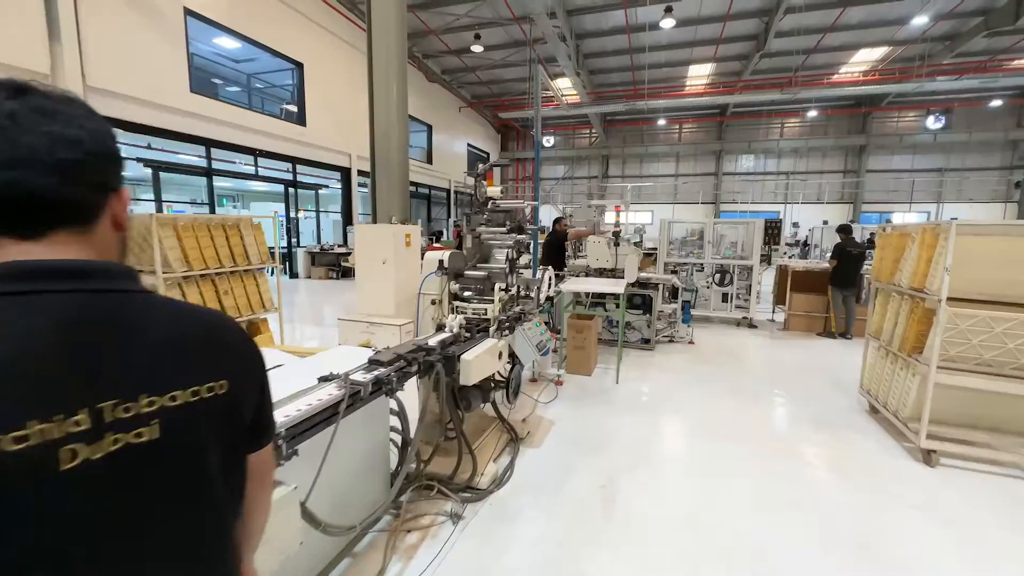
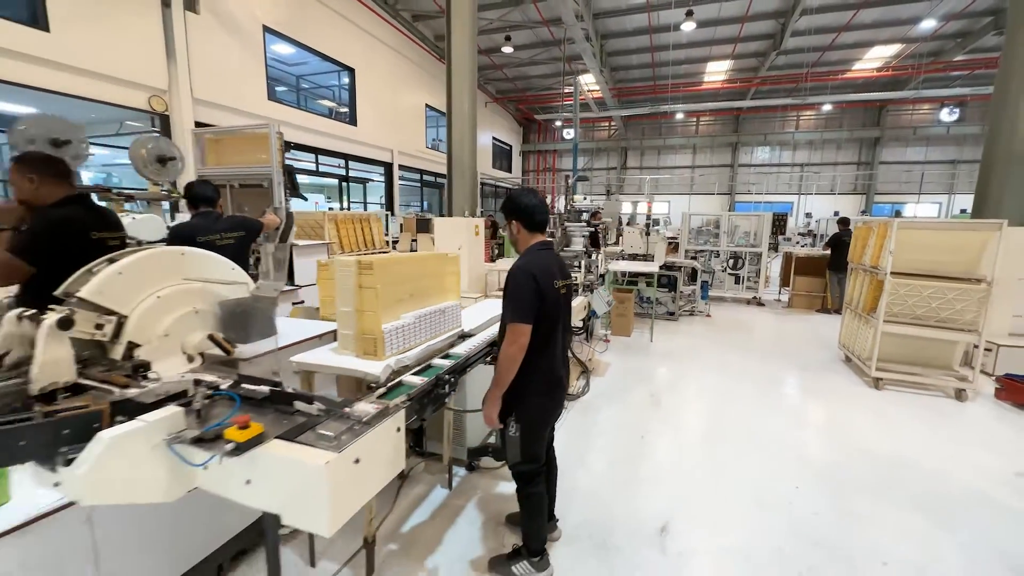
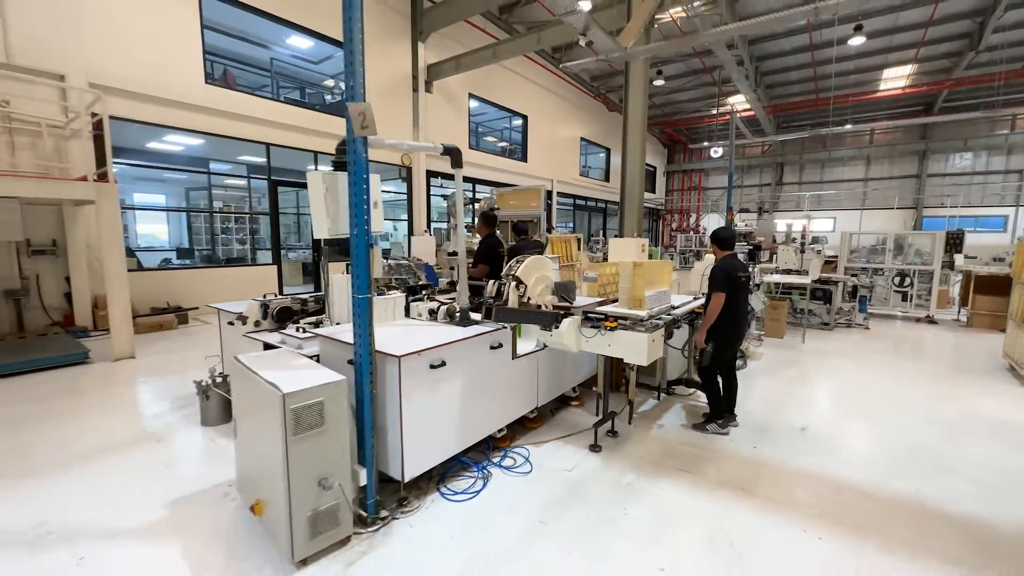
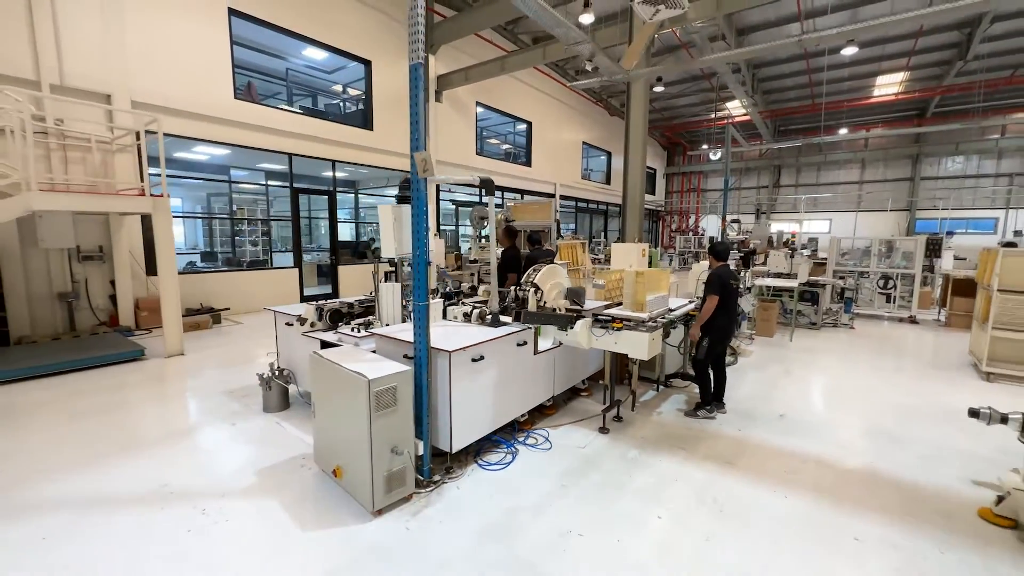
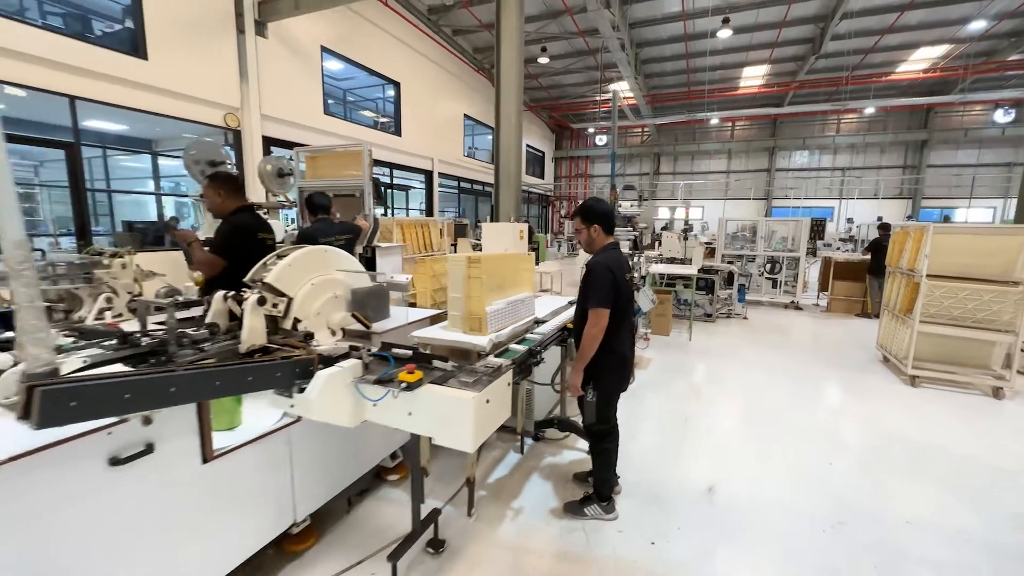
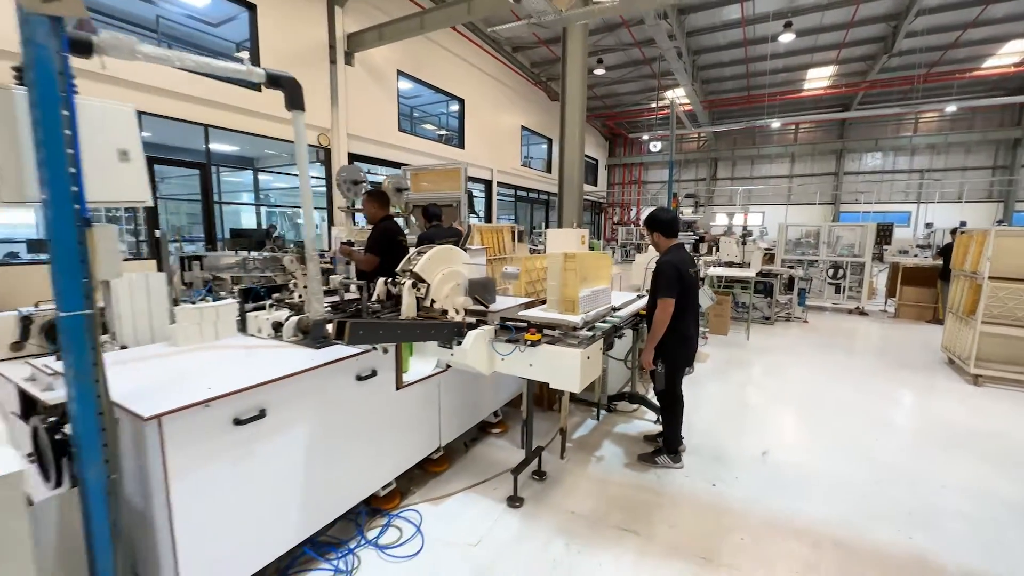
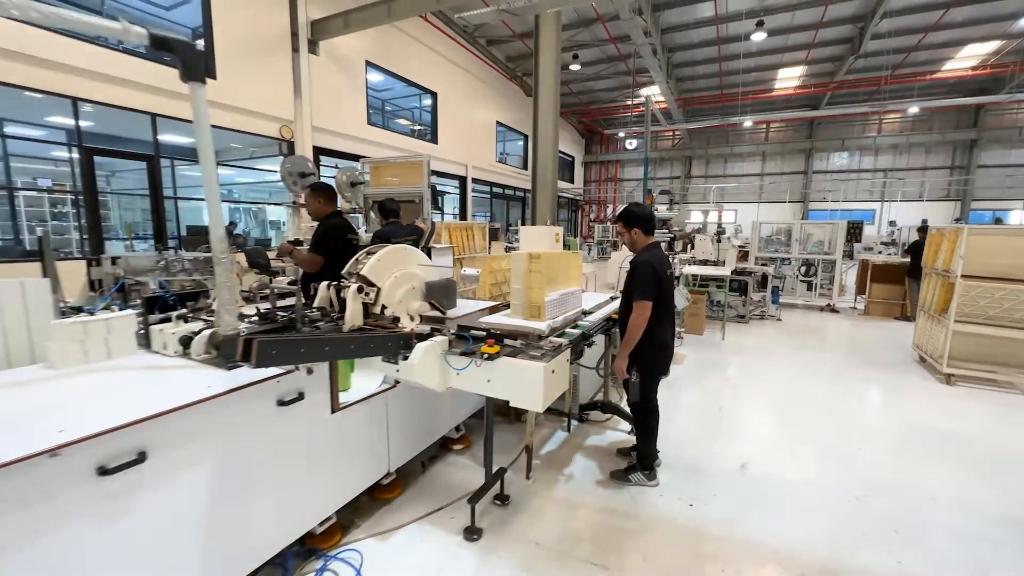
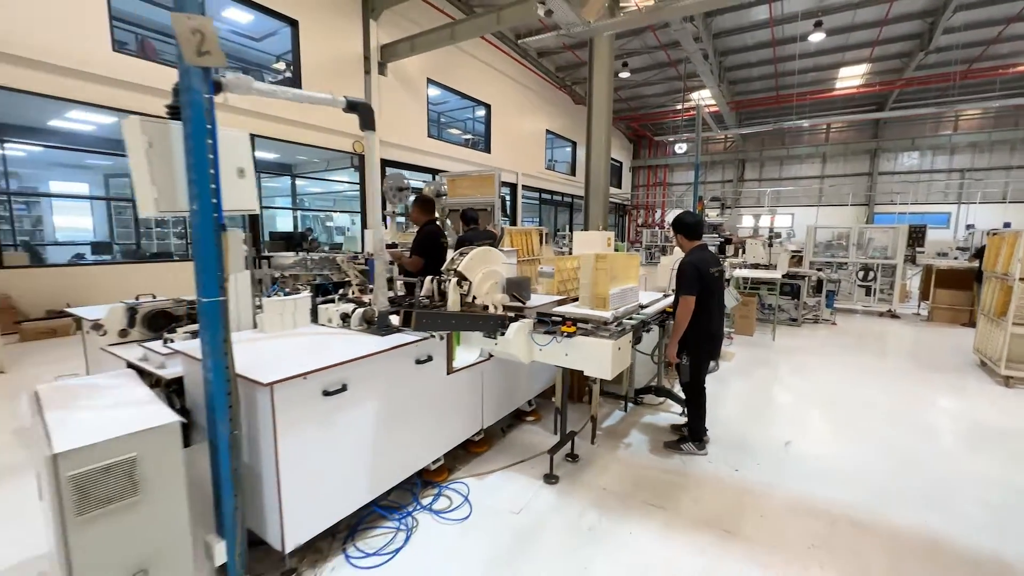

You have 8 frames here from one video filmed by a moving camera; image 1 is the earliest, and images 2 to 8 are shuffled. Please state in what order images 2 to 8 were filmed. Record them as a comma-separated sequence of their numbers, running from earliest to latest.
2, 5, 7, 6, 8, 3, 4
